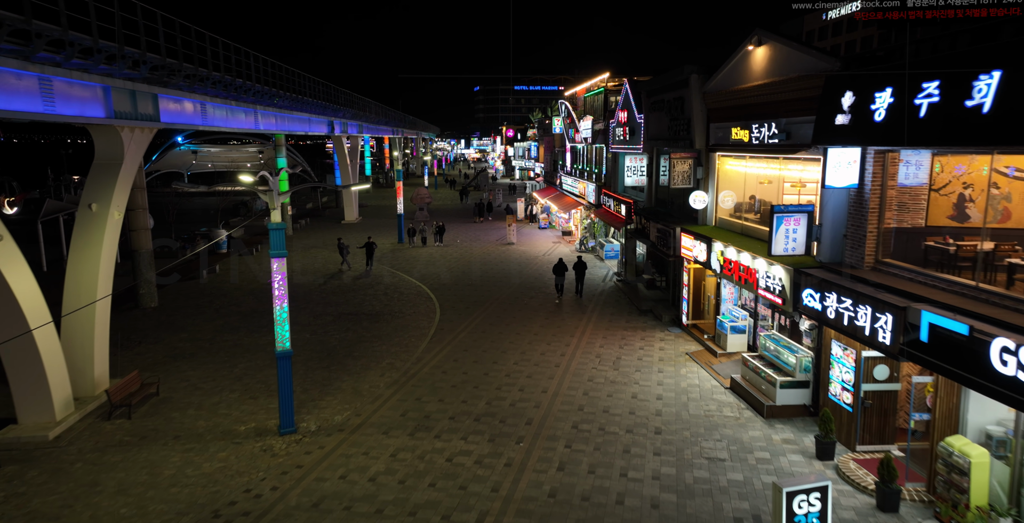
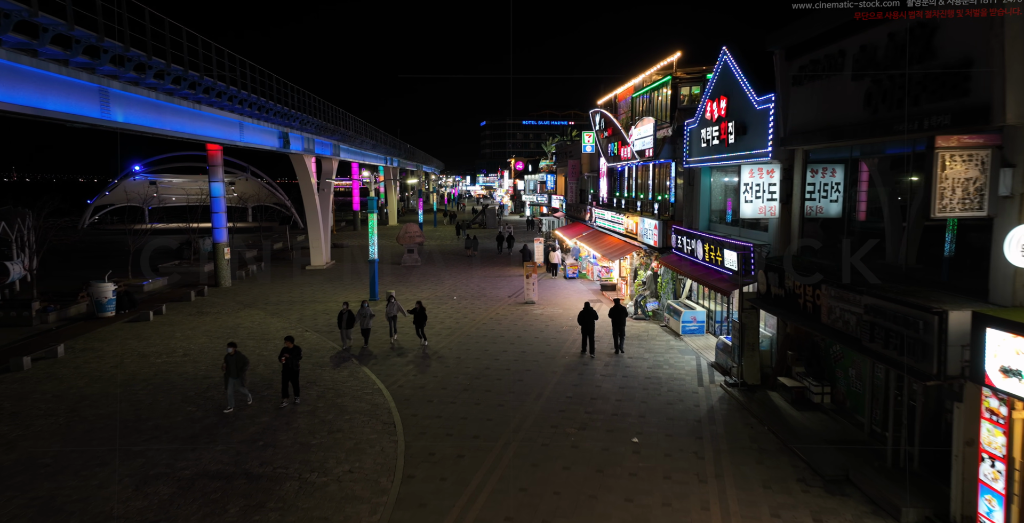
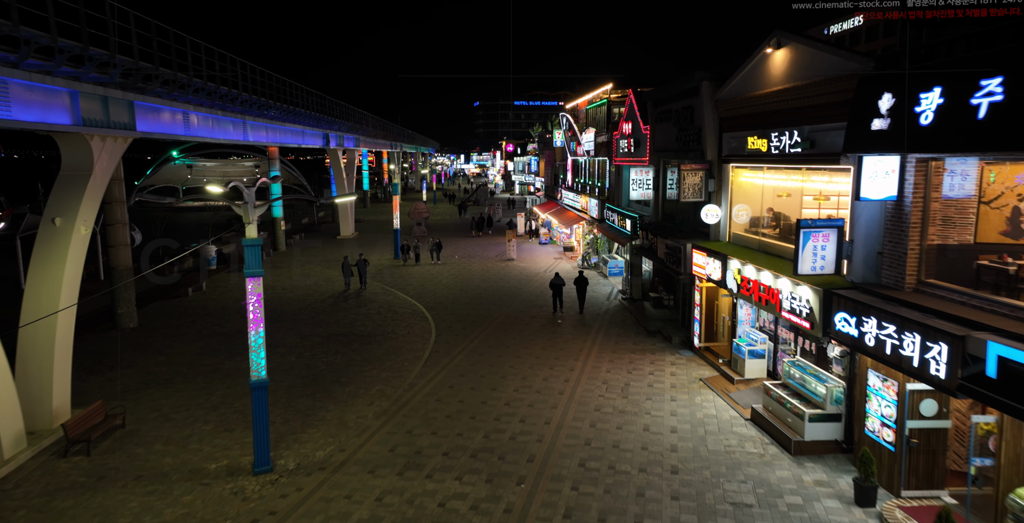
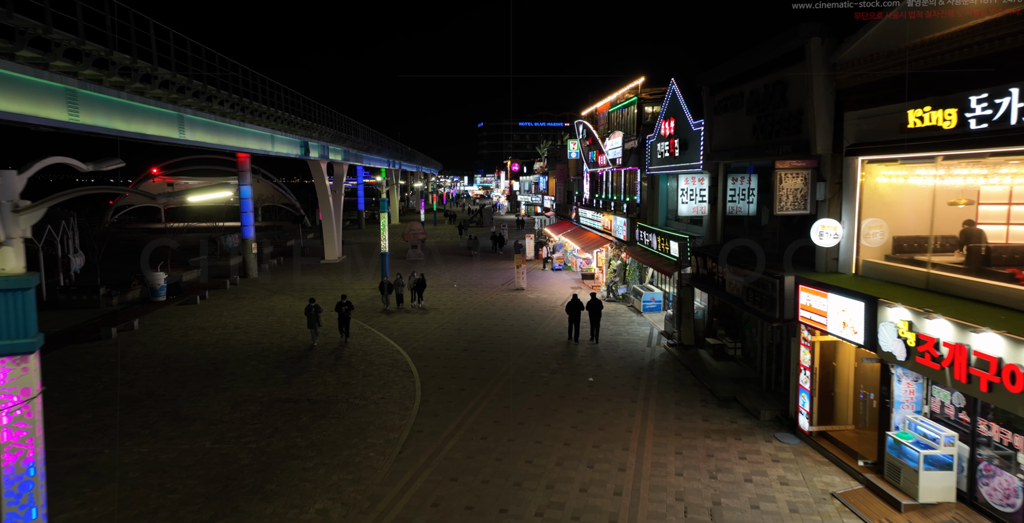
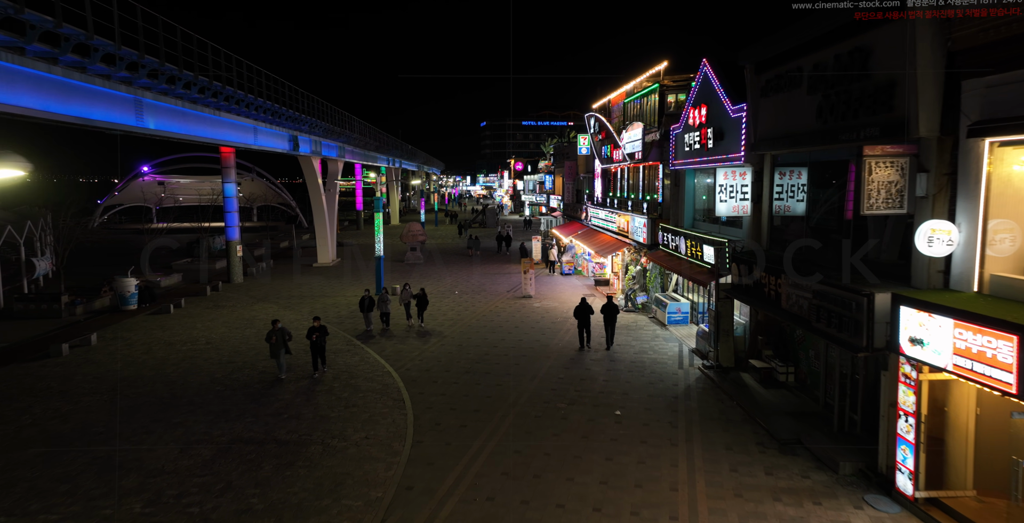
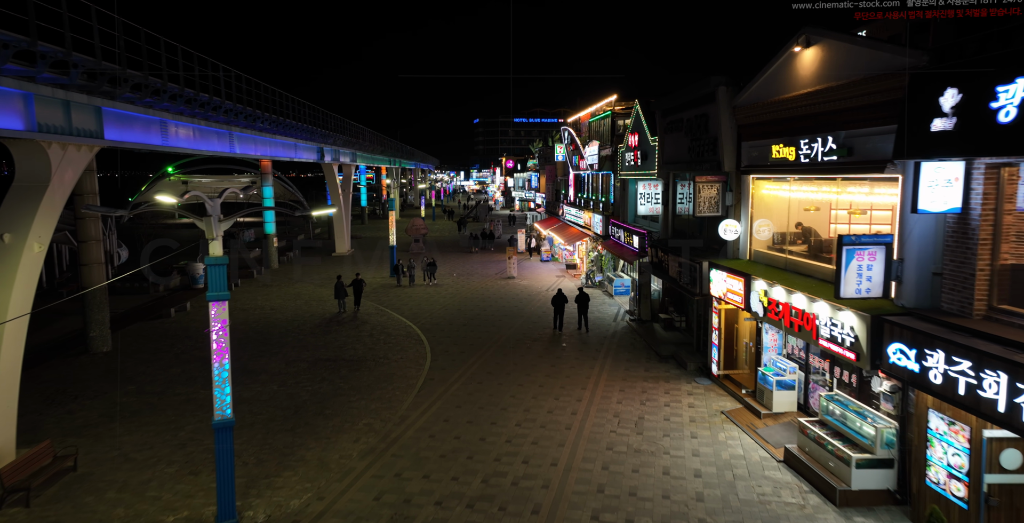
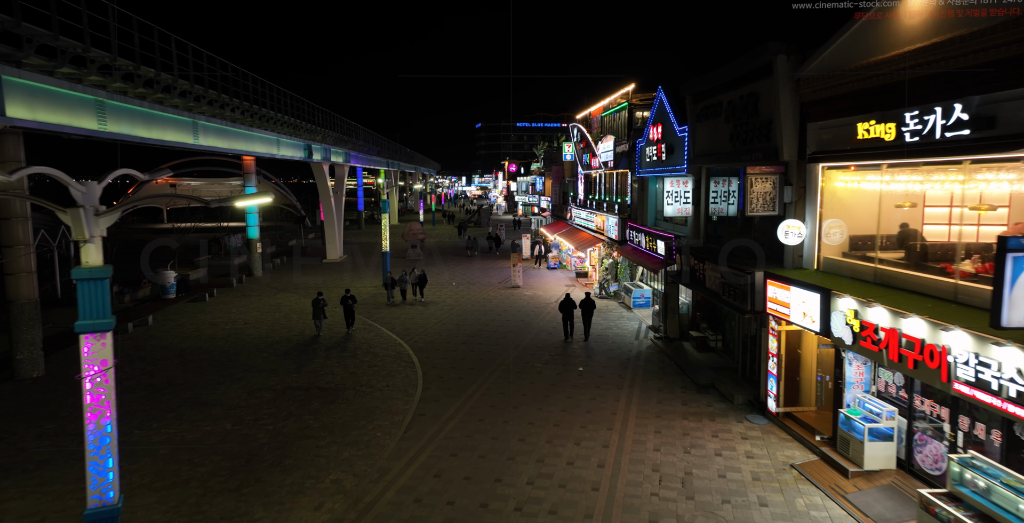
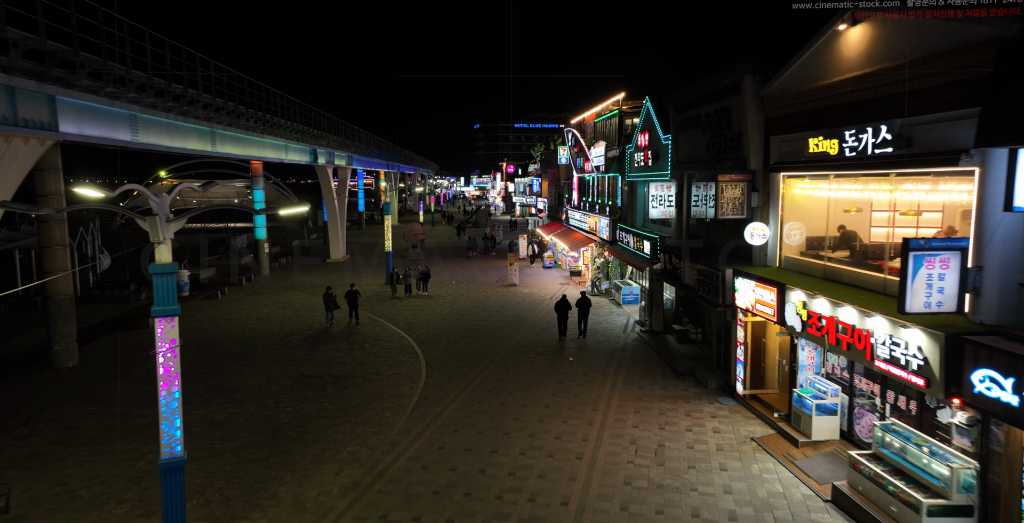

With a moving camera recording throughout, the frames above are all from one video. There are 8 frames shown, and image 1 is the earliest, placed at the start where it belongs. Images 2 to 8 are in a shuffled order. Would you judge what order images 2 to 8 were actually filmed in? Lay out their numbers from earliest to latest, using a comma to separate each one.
3, 6, 8, 7, 4, 5, 2
